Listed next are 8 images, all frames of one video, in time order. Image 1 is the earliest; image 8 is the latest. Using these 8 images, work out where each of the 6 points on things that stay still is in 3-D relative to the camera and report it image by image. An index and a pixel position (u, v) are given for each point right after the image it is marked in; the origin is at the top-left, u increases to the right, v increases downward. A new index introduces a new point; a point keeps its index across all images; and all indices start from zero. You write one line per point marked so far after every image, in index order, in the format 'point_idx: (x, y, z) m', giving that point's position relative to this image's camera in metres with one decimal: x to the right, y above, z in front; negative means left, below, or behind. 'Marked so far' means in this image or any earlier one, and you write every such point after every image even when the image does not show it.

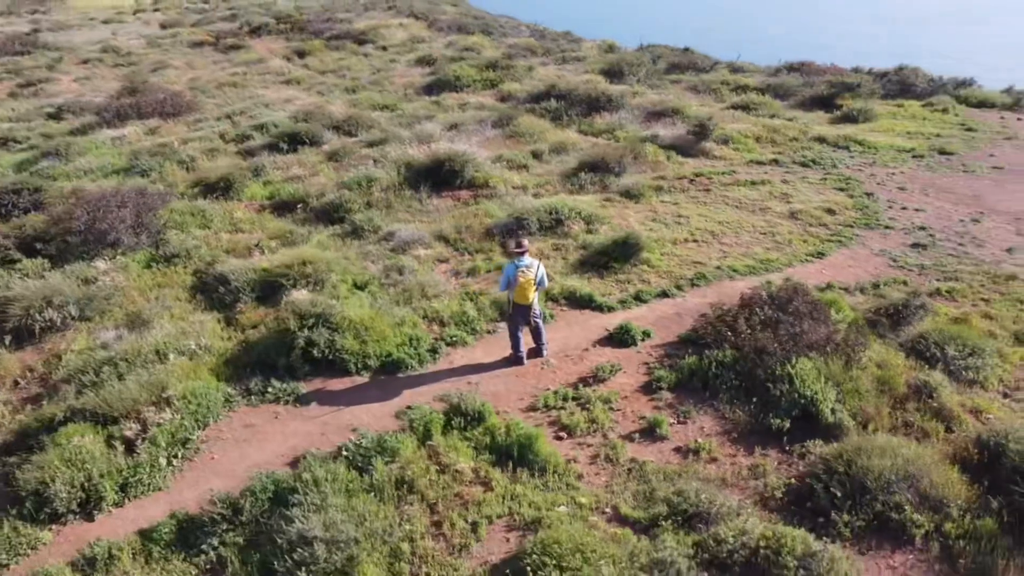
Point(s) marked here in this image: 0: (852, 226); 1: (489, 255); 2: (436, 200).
0: (+6.1, +1.1, +14.2) m
1: (-0.4, +0.6, +13.3) m
2: (-1.5, +1.7, +15.8) m
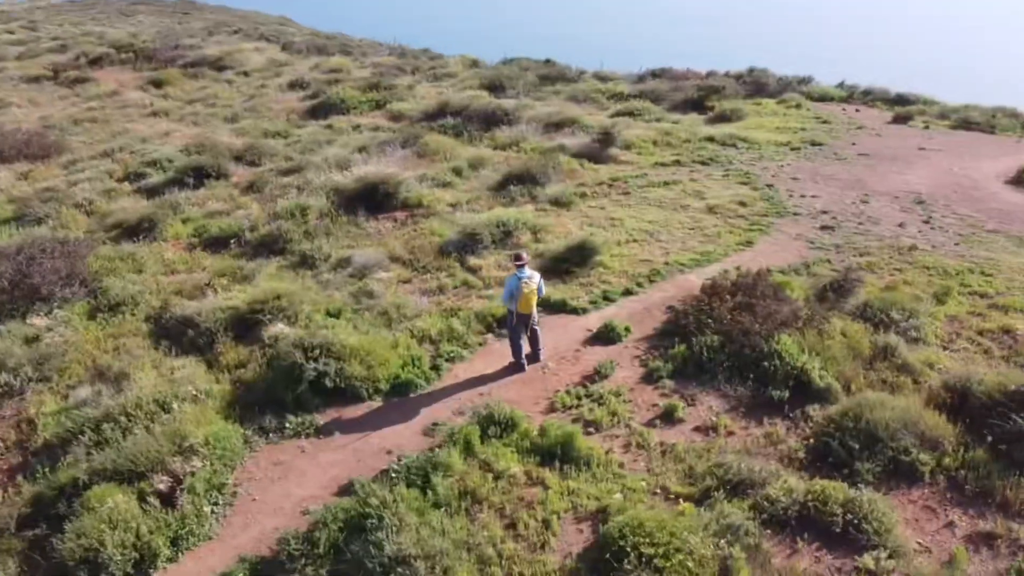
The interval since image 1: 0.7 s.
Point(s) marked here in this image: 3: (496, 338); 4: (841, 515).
0: (+5.0, +1.5, +15.8) m
1: (-1.1, +0.3, +13.7) m
2: (-2.7, +1.3, +15.9) m
3: (-0.2, -0.7, +11.6) m
4: (+3.1, -2.2, +7.6) m
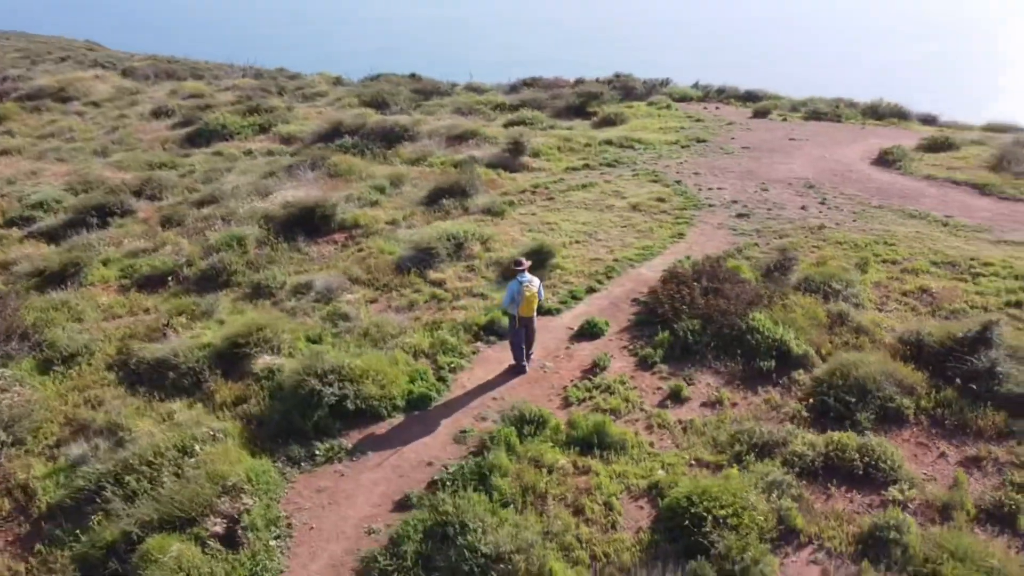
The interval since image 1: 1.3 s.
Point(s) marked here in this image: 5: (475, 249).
0: (+3.8, +1.7, +17.2) m
1: (-1.7, 0.0, +13.9) m
2: (-3.9, +0.8, +15.8) m
3: (-0.4, -0.8, +12.0) m
4: (+3.8, -1.9, +8.7) m
5: (-0.7, +0.8, +15.1) m
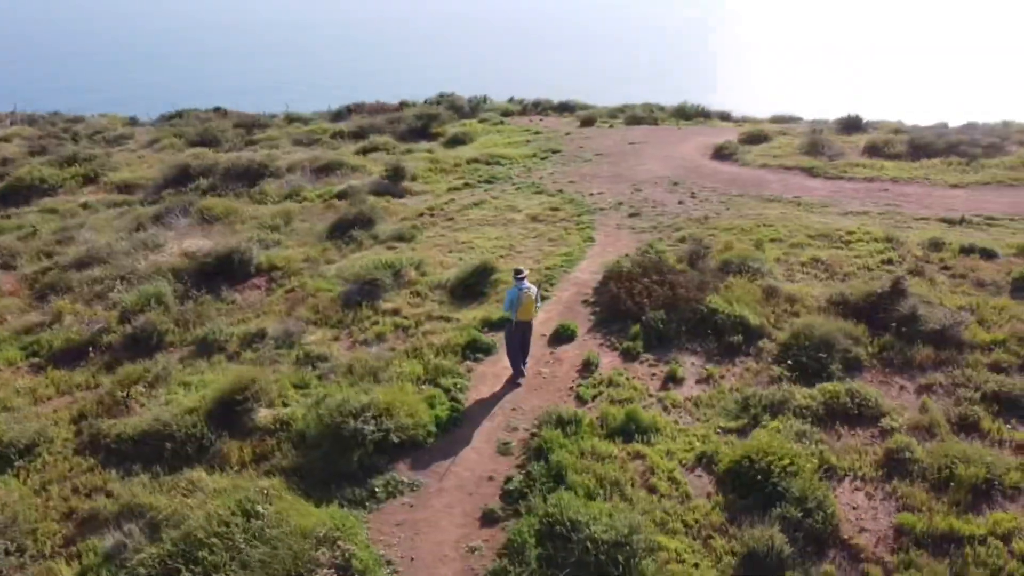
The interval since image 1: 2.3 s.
0: (+1.6, +1.7, +18.6) m
1: (-2.4, -0.5, +14.0) m
2: (-5.1, -0.1, +15.2) m
3: (-0.6, -1.1, +12.5) m
4: (+4.4, -1.5, +10.5) m
5: (-1.9, +0.3, +15.4) m
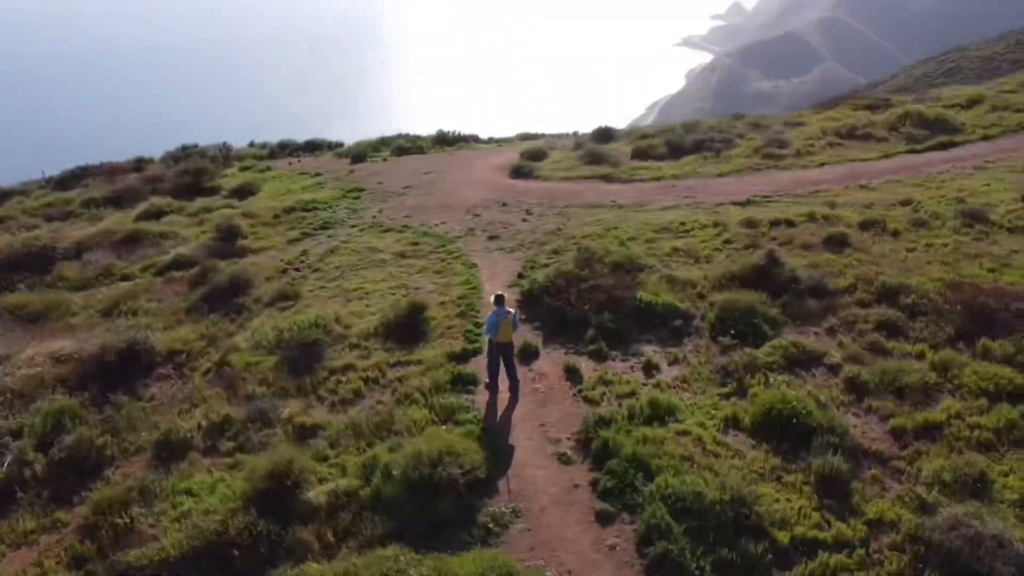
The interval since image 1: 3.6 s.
0: (-1.6, +1.1, +19.5) m
1: (-3.1, -1.6, +13.7) m
2: (-6.1, -1.7, +13.7) m
3: (-0.7, -1.7, +13.0) m
4: (+4.7, -1.0, +13.2) m
5: (-3.3, -0.8, +15.2) m
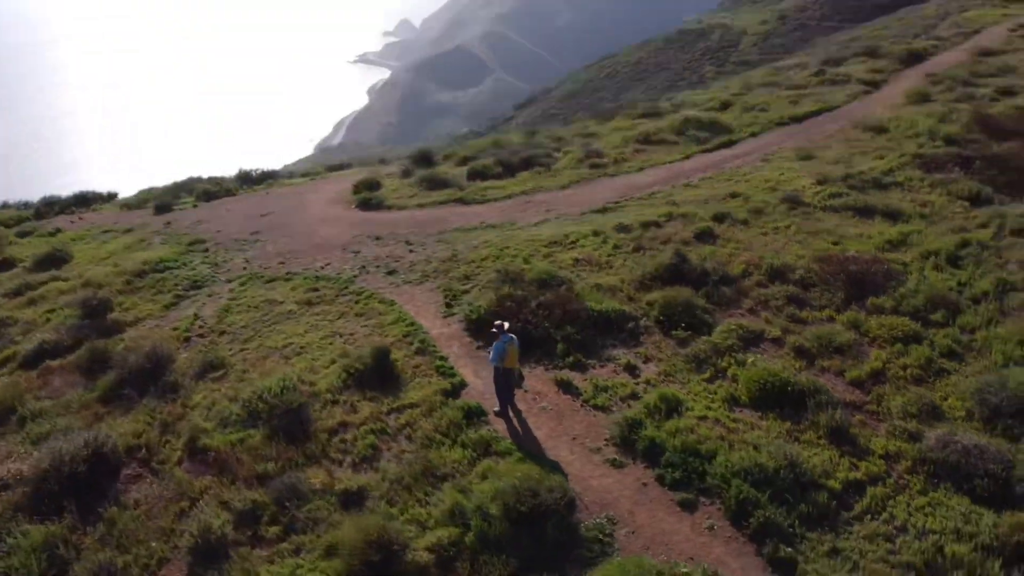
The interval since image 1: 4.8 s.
0: (-3.9, +0.1, +19.0) m
1: (-2.9, -2.5, +13.1) m
2: (-5.6, -3.0, +12.1) m
3: (-0.4, -2.3, +13.3) m
4: (+4.4, -0.8, +15.3) m
5: (-3.8, -1.8, +14.4) m
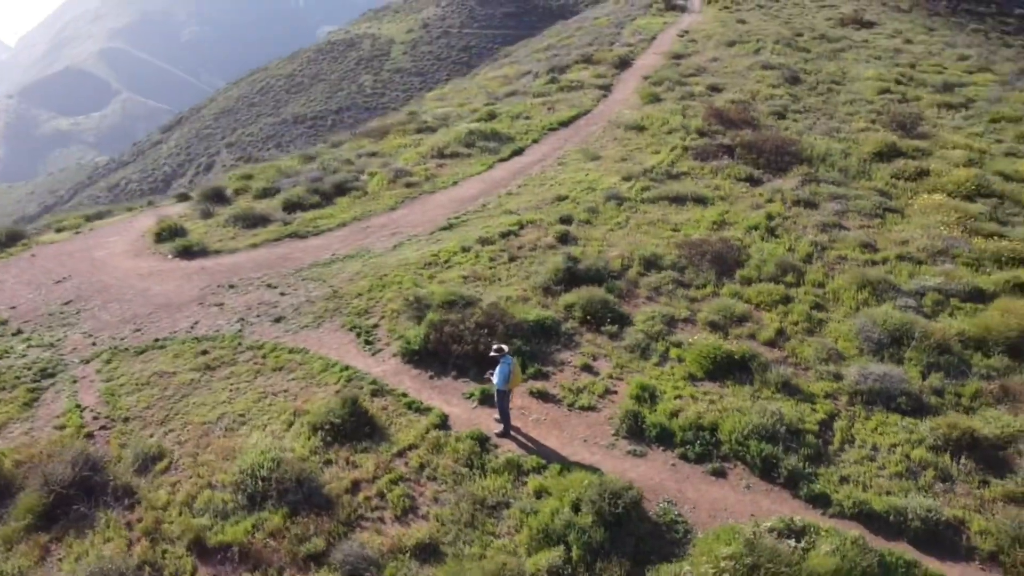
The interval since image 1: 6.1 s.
0: (-6.0, -1.2, +17.4) m
1: (-2.3, -3.3, +12.4) m
2: (-4.4, -4.2, +10.4) m
3: (-0.2, -2.7, +13.5) m
4: (+3.2, -0.6, +17.2) m
5: (-3.8, -2.8, +13.3) m
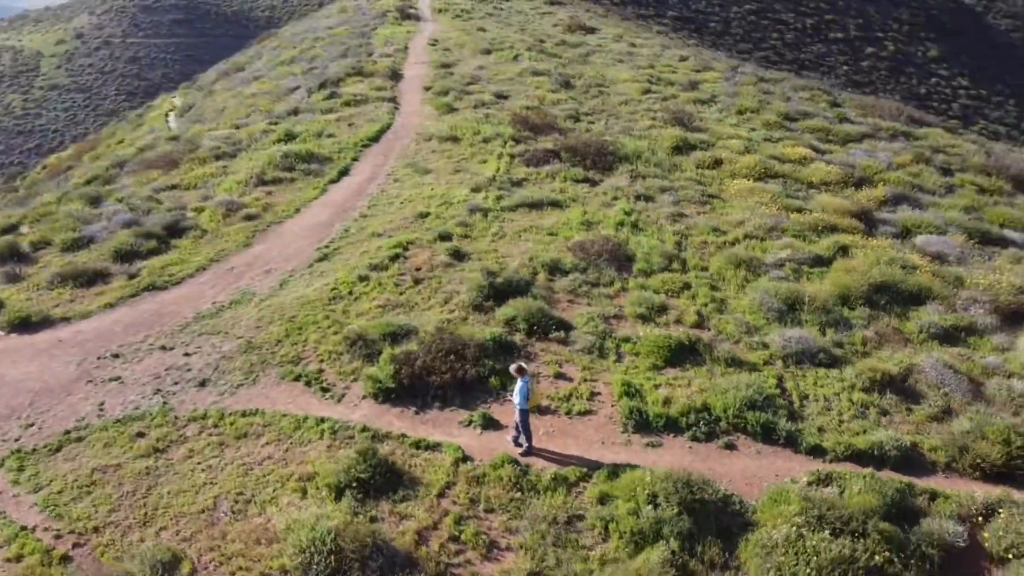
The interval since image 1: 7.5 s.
0: (-6.6, -2.4, +15.4) m
1: (-1.1, -3.9, +12.0) m
2: (-2.2, -5.0, +9.5) m
3: (+0.3, -3.1, +13.8) m
4: (+1.9, -0.7, +18.4) m
5: (-2.8, -3.6, +12.3) m
